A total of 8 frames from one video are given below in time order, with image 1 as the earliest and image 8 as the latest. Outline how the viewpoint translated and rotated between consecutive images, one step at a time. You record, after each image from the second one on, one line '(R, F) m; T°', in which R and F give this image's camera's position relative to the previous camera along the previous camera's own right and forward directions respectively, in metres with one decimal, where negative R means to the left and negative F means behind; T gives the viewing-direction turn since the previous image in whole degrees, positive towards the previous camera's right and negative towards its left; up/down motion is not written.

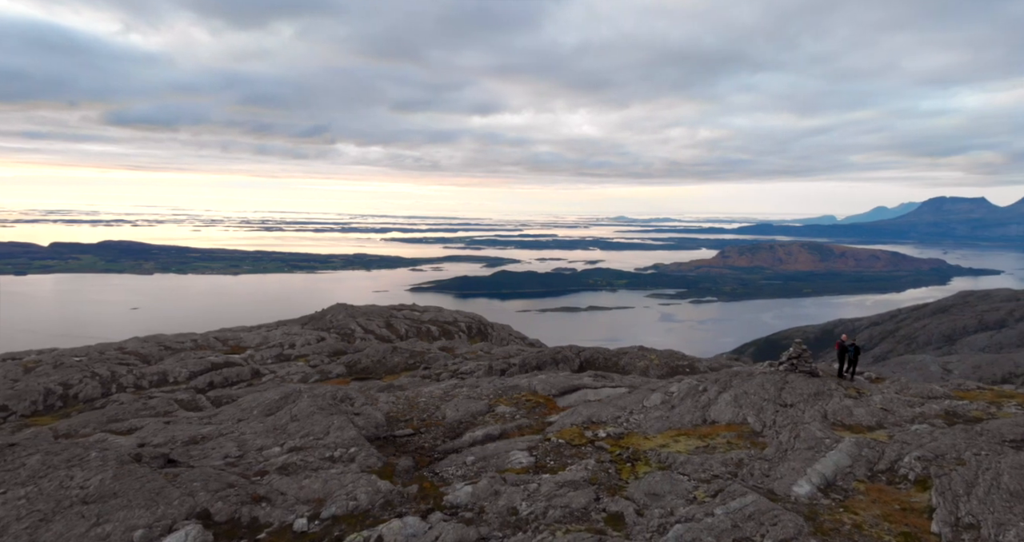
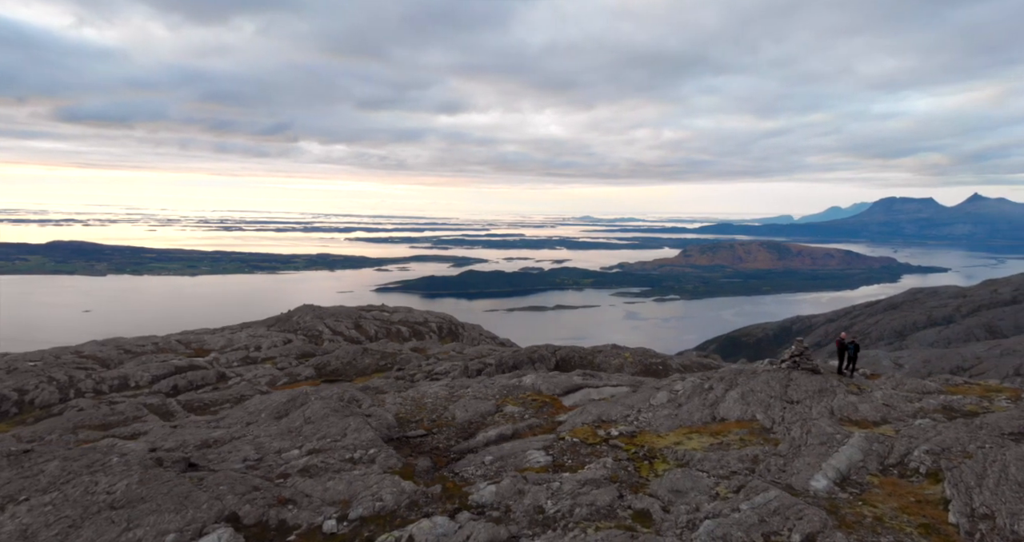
(-1.5, -0.1) m; +2°
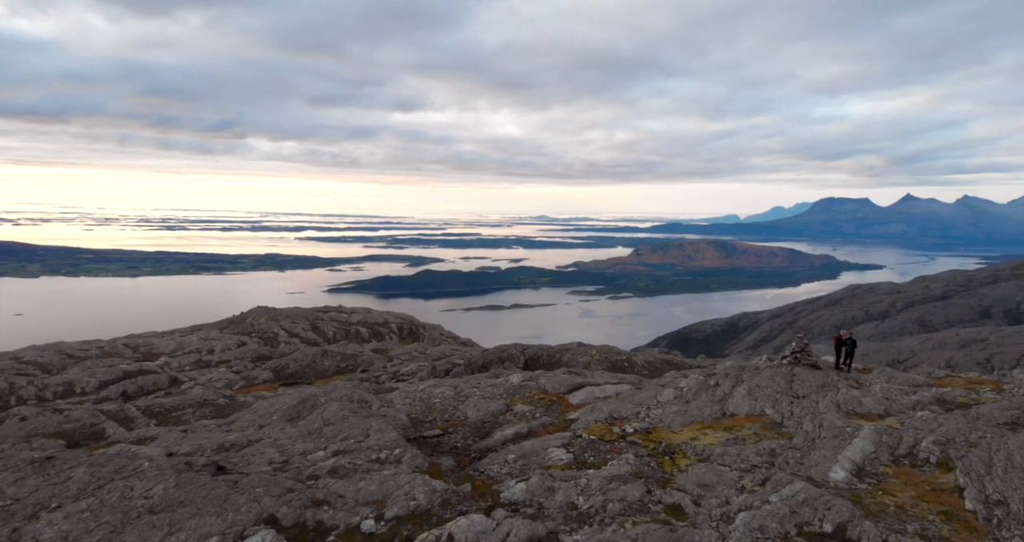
(-2.0, -0.2) m; +2°
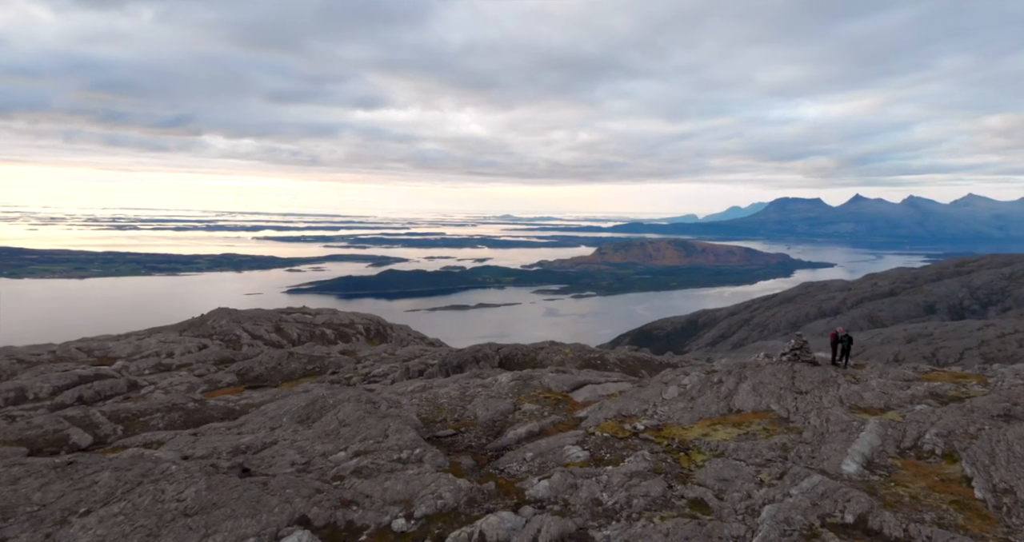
(-1.6, -0.2) m; +2°
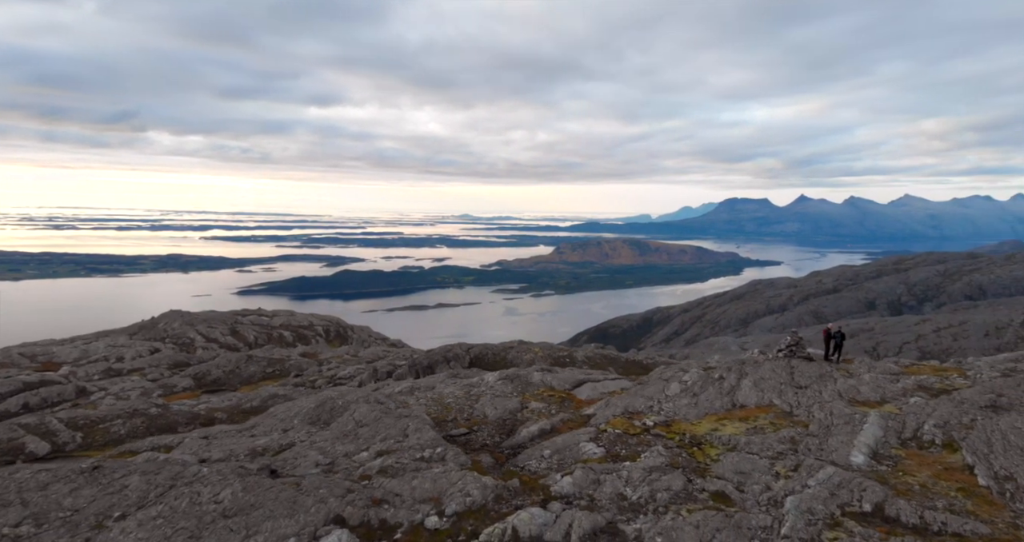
(-1.8, -0.3) m; +2°
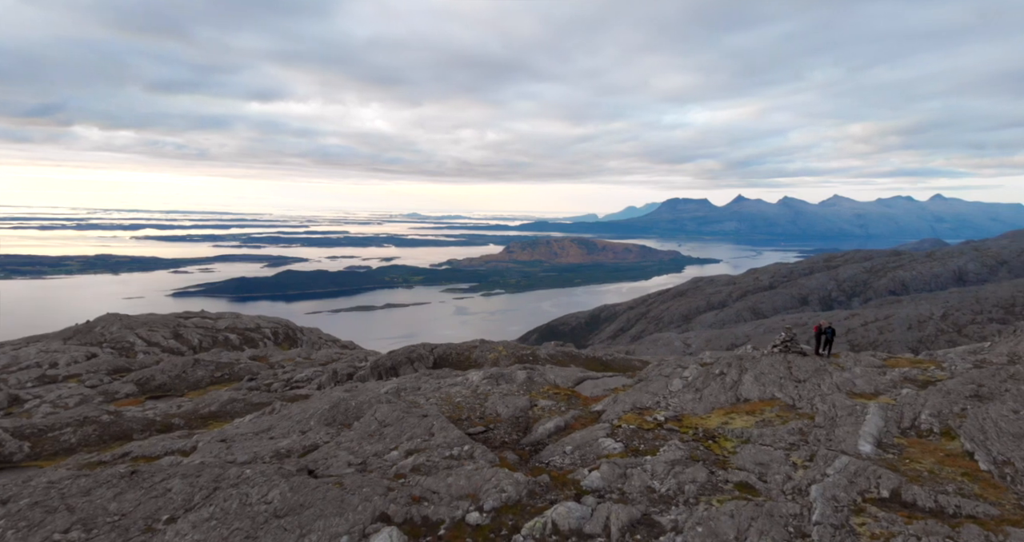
(-2.3, -0.5) m; +3°
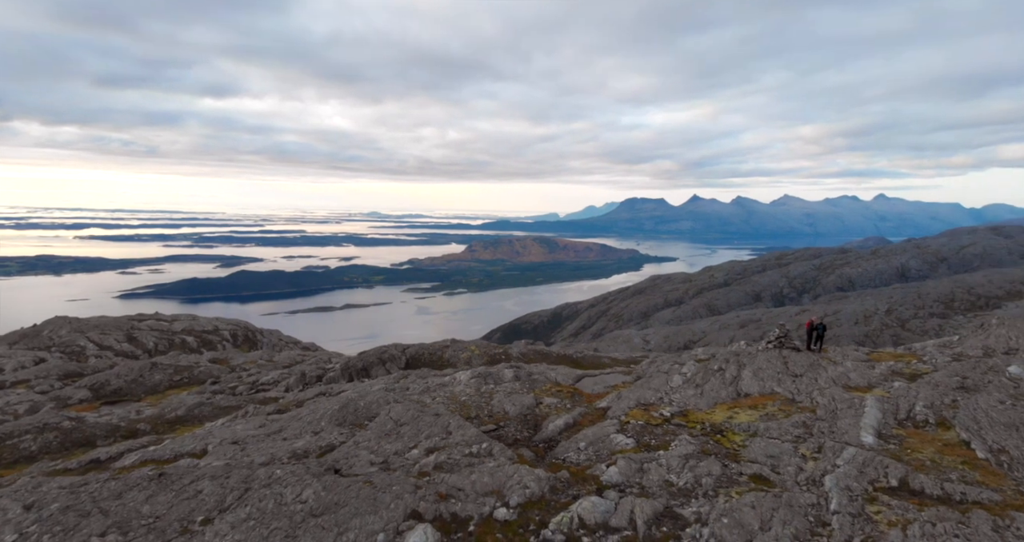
(-1.7, -0.4) m; +2°
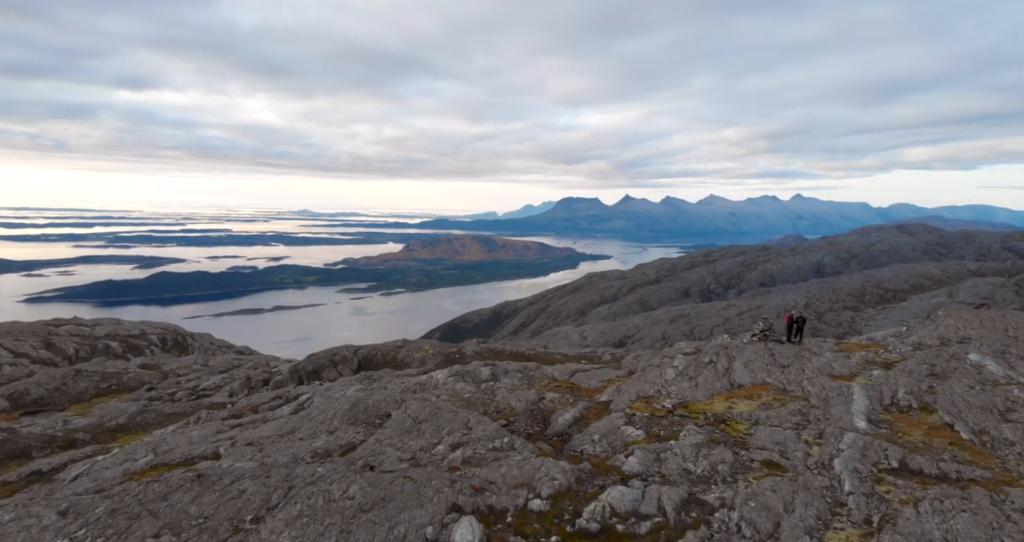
(-2.6, -0.6) m; +4°
